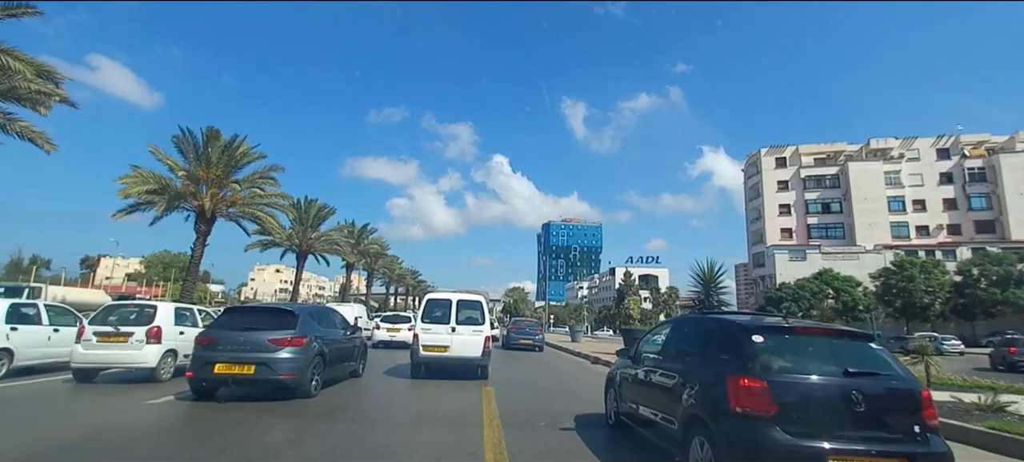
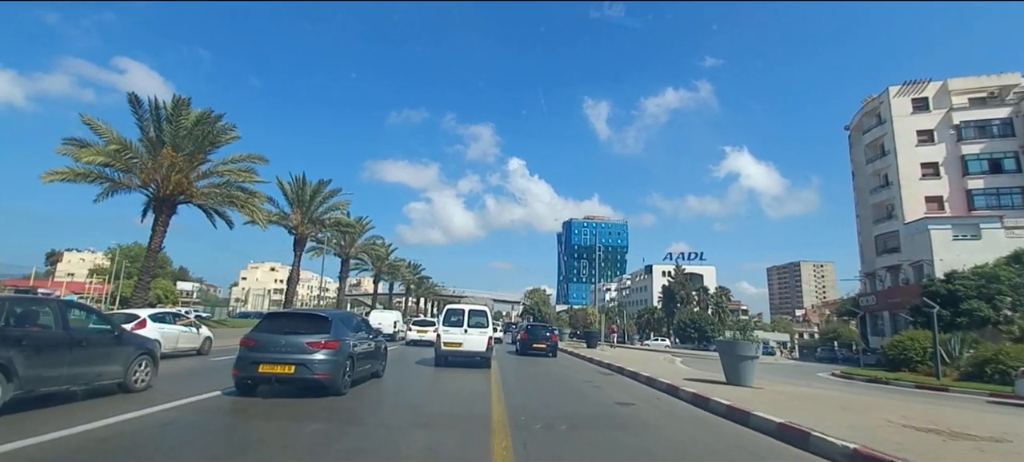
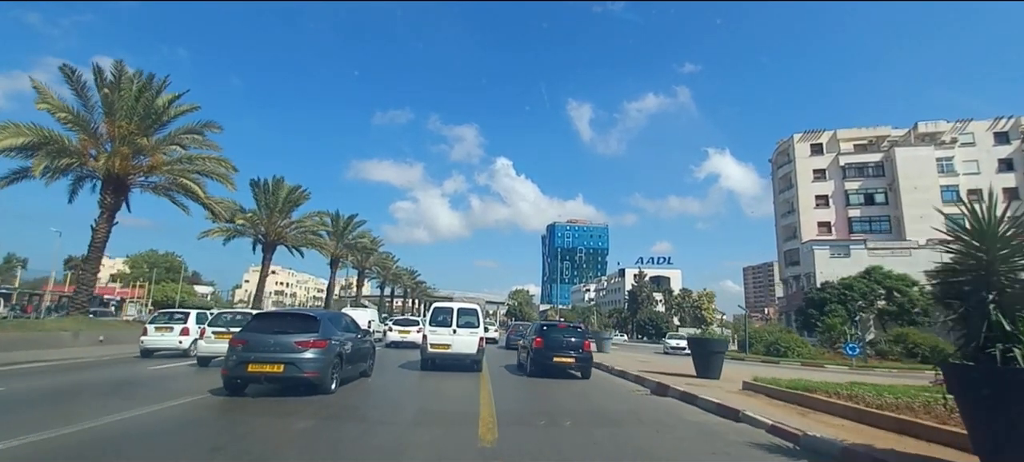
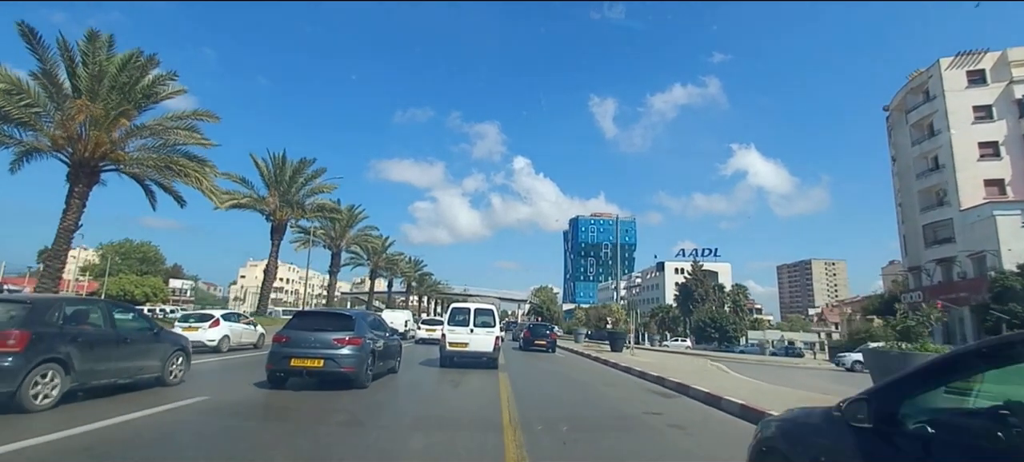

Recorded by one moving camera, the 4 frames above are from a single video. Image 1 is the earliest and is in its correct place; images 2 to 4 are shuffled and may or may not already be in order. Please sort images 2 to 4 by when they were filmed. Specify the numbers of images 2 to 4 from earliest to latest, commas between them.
3, 2, 4
